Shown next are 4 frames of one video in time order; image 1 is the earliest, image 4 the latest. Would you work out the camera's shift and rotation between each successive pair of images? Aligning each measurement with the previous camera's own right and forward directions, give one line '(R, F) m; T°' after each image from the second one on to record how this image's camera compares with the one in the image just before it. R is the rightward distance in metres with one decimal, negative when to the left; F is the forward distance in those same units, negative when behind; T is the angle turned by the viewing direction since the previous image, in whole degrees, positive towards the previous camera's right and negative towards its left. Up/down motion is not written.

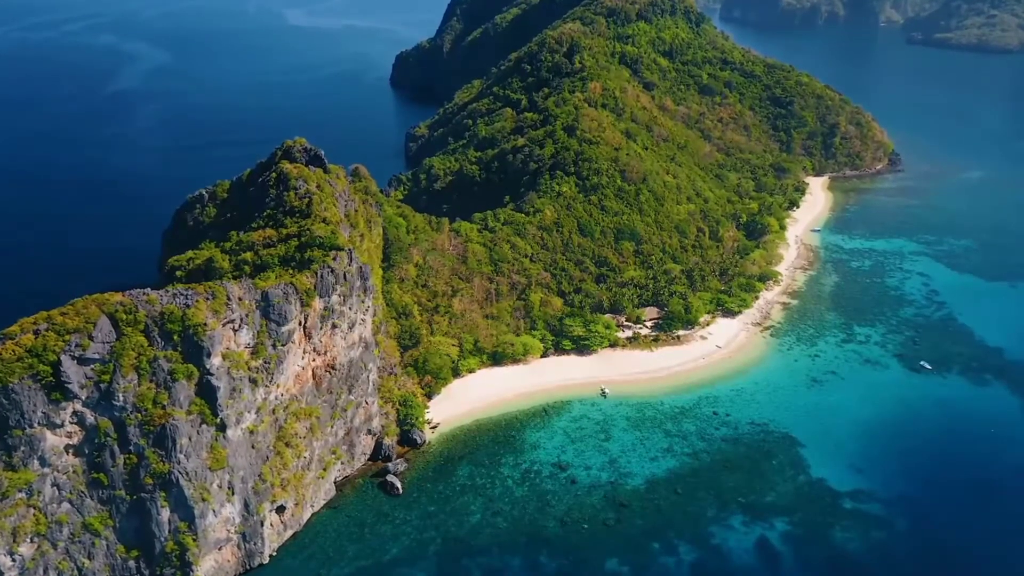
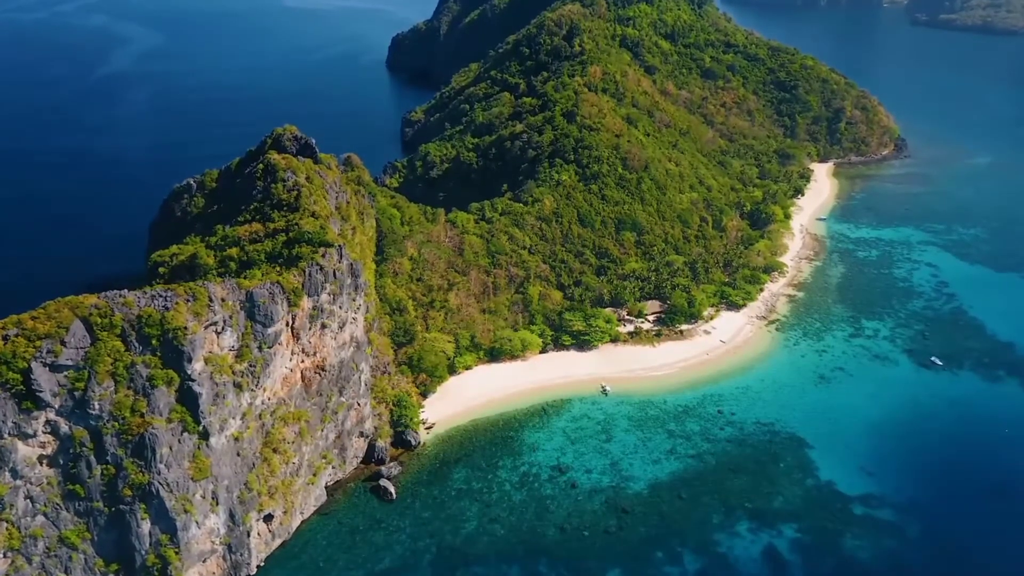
(+0.1, +2.5) m; 0°
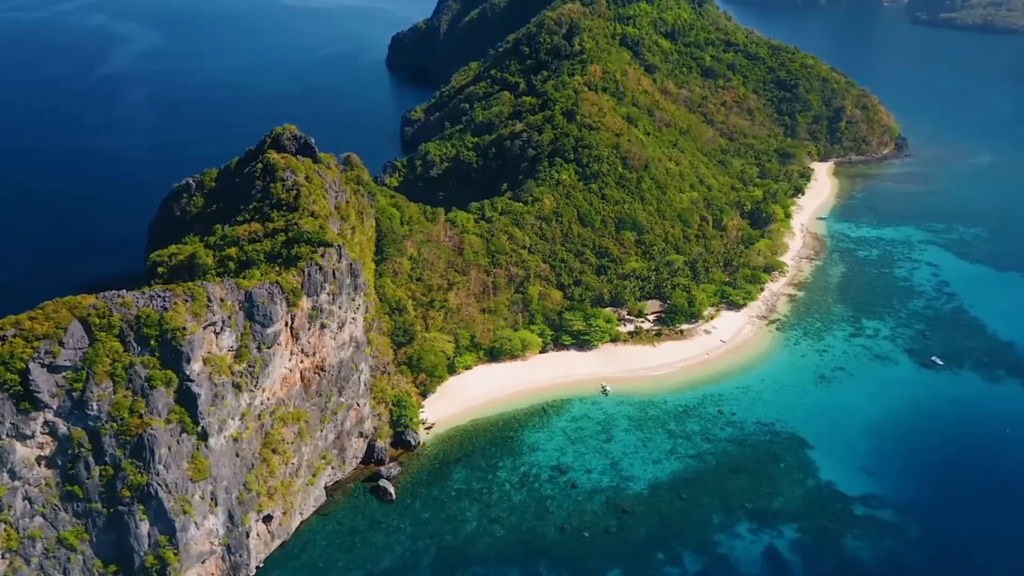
(0.0, +0.2) m; 0°
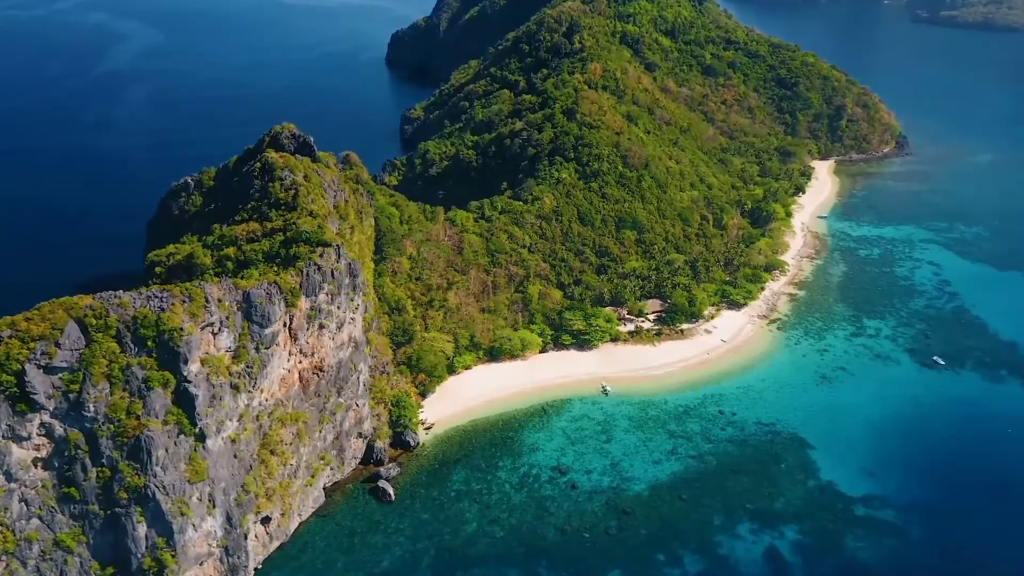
(0.0, +0.3) m; 0°
